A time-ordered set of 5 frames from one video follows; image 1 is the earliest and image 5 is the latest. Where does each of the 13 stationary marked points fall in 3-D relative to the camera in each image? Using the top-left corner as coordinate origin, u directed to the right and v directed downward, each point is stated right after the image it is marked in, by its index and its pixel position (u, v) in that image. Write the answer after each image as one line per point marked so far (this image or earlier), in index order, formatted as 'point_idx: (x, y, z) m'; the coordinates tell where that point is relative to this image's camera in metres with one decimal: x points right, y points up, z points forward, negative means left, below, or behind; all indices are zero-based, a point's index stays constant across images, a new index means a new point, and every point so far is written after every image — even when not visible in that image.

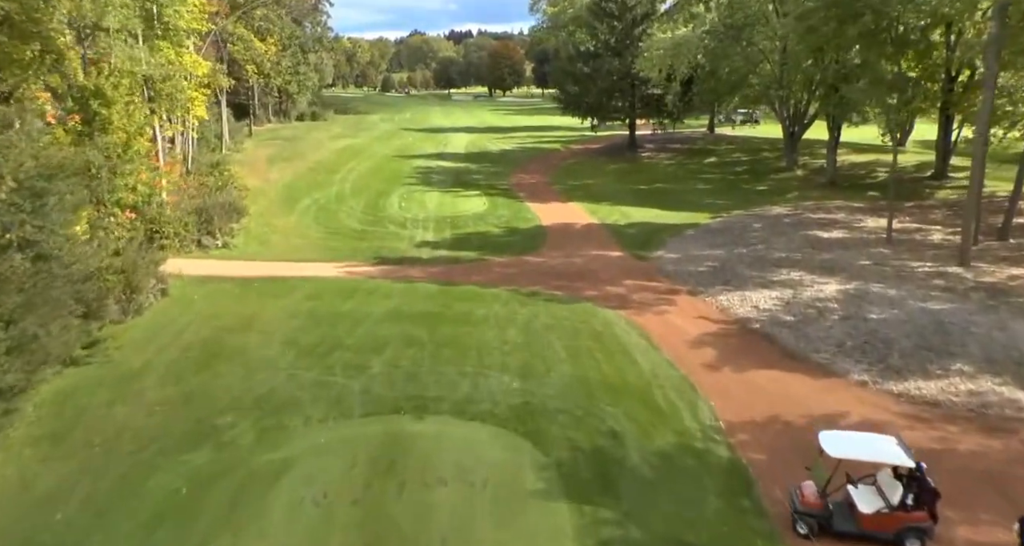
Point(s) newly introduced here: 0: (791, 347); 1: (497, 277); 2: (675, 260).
0: (+4.4, -1.2, +12.5) m
1: (-0.3, -0.1, +16.9) m
2: (+3.7, +0.2, +18.3) m
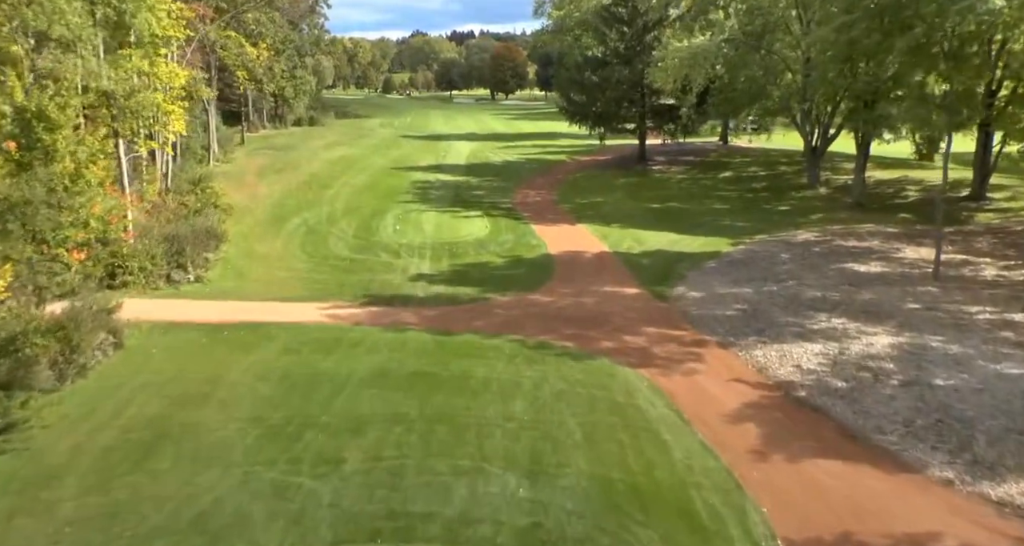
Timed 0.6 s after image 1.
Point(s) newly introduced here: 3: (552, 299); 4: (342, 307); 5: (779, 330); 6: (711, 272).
0: (+4.4, -2.0, +10.5) m
1: (-0.2, -1.0, +14.9) m
2: (+3.8, -0.6, +16.4) m
3: (+0.8, -0.6, +16.7) m
4: (-3.4, -0.7, +15.9) m
5: (+4.8, -1.0, +14.4) m
6: (+4.7, 0.0, +18.9) m
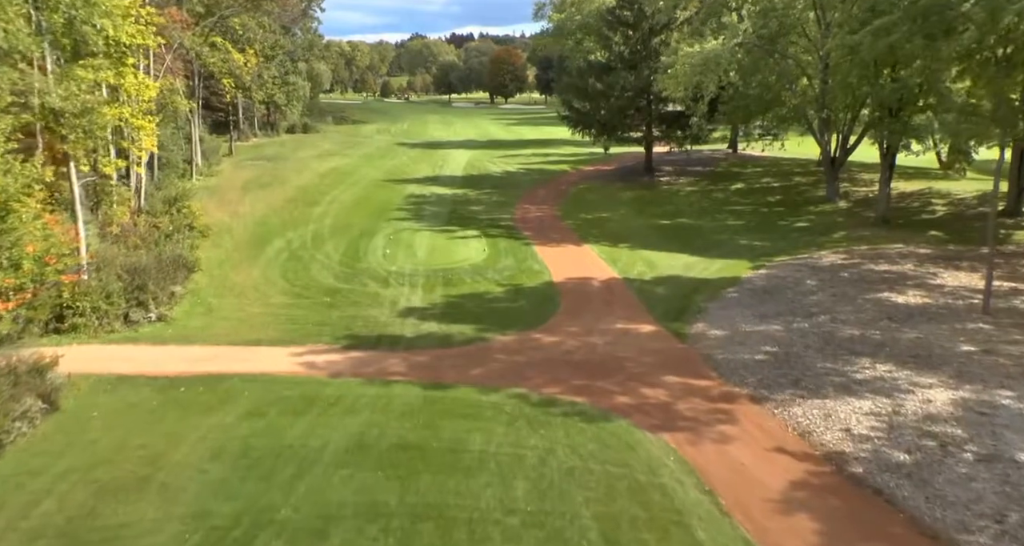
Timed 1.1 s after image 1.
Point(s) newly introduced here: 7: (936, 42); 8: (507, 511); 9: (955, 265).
0: (+4.4, -2.7, +8.7) m
1: (-0.2, -1.6, +13.1) m
2: (+3.8, -1.3, +14.5) m
3: (+0.8, -1.3, +14.9) m
4: (-3.4, -1.4, +14.0) m
5: (+4.8, -1.7, +12.5) m
6: (+4.7, -0.6, +17.1) m
7: (+8.4, +4.6, +15.8) m
8: (0.0, -2.6, +8.8) m
9: (+10.9, +0.2, +19.7) m
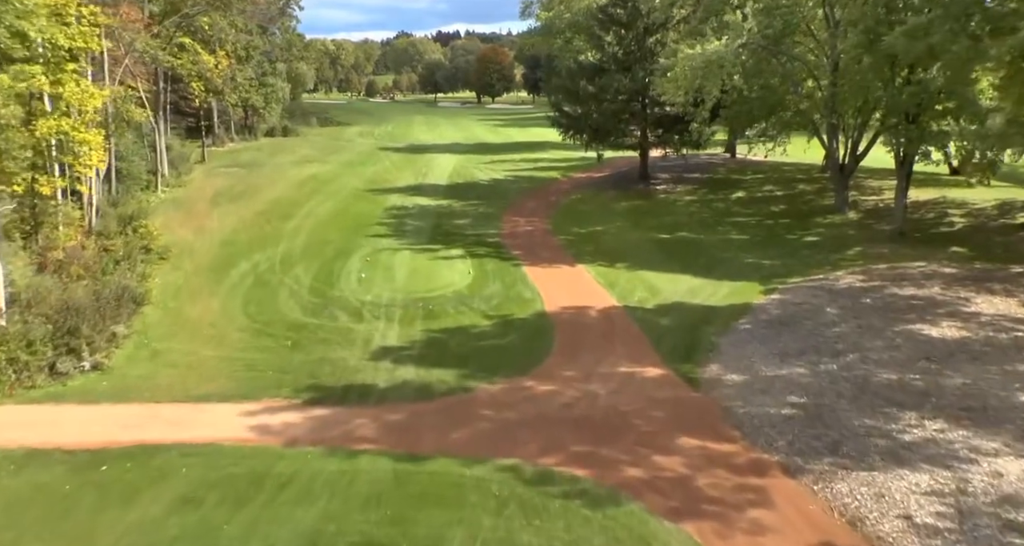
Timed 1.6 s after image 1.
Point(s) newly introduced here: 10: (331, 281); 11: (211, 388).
0: (+4.4, -3.3, +6.8) m
1: (-0.4, -2.3, +11.2) m
2: (+3.7, -1.9, +12.7) m
3: (+0.6, -1.9, +13.0) m
4: (-3.5, -2.0, +12.1) m
5: (+4.7, -2.3, +10.7) m
6: (+4.5, -1.2, +15.2) m
7: (+8.2, +4.0, +14.0) m
8: (-0.1, -3.3, +6.9) m
9: (+10.7, -0.3, +17.9) m
10: (-4.4, -0.2, +19.3) m
11: (-4.8, -1.8, +12.8) m
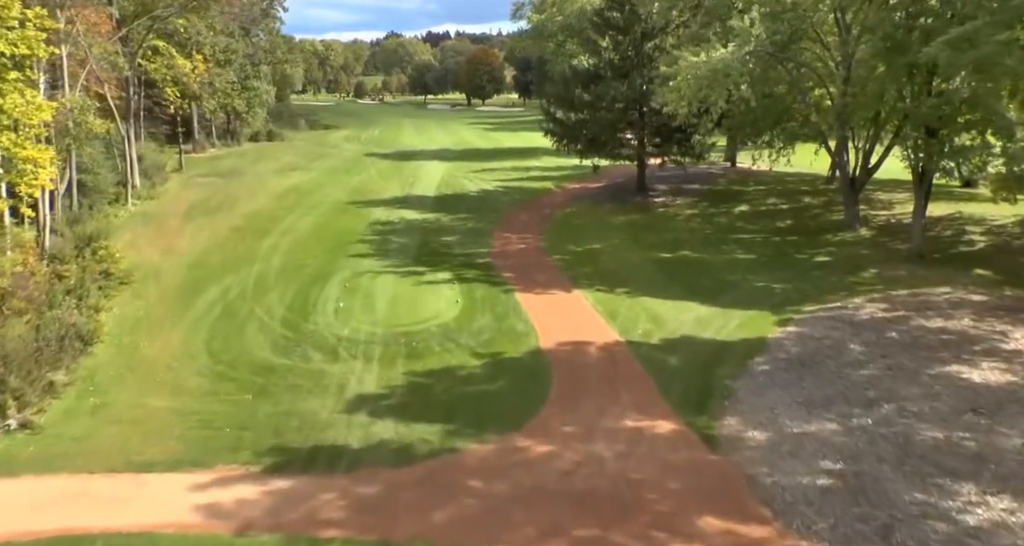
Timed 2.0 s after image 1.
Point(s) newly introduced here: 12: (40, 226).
0: (+4.3, -3.9, +5.2) m
1: (-0.4, -2.9, +9.5) m
2: (+3.5, -2.5, +11.1) m
3: (+0.5, -2.5, +11.3) m
4: (-3.6, -2.7, +10.4) m
5: (+4.6, -2.9, +9.1) m
6: (+4.3, -1.9, +13.6) m
7: (+8.0, +3.4, +12.5) m
8: (-0.2, -3.9, +5.3) m
9: (+10.5, -0.9, +16.4) m
10: (-4.6, -0.8, +17.7) m
11: (-4.9, -2.5, +11.1) m
12: (-11.7, +1.1, +19.8) m
